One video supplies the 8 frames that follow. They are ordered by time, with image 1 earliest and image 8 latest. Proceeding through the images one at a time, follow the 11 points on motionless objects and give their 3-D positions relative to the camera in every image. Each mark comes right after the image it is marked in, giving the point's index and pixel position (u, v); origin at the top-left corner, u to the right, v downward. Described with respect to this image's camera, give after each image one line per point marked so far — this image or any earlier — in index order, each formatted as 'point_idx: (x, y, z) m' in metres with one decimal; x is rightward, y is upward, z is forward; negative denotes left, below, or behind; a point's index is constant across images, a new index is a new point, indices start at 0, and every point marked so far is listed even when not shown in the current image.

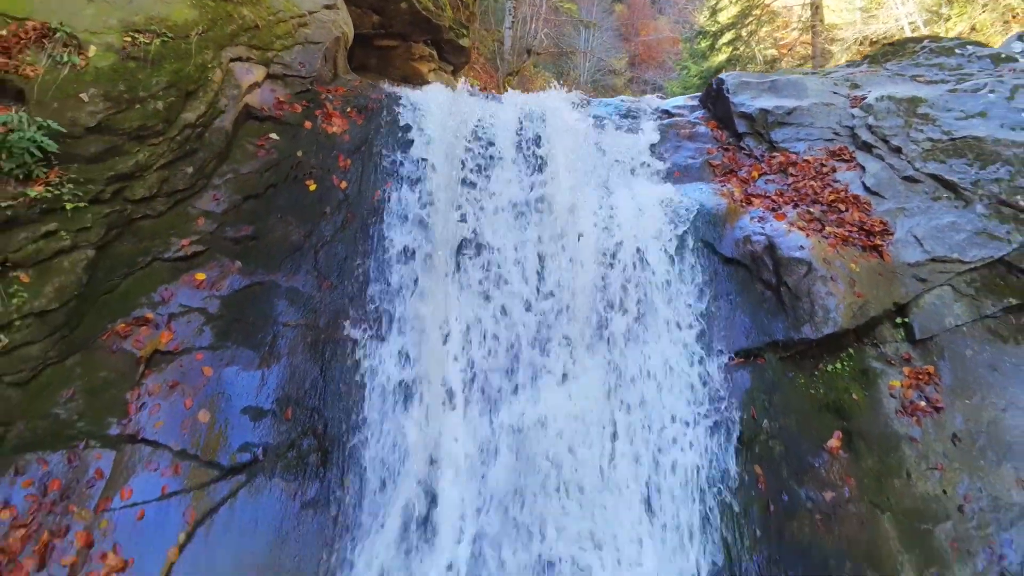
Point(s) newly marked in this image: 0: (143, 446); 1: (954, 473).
0: (-2.5, -1.1, +5.2) m
1: (+3.2, -1.4, +5.6) m
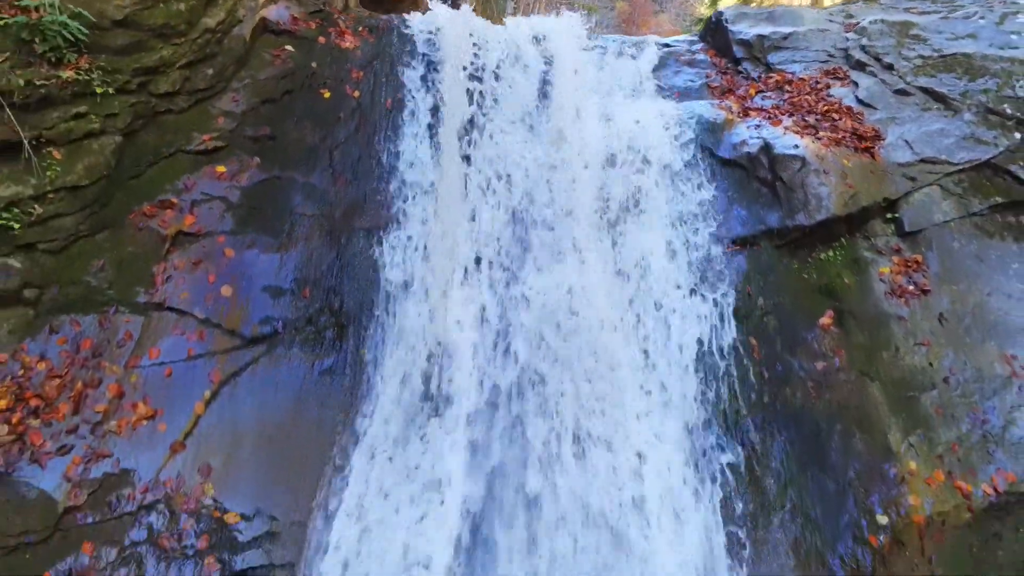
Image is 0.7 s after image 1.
0: (-2.5, -0.2, +5.5) m
1: (+3.3, -0.5, +5.8) m
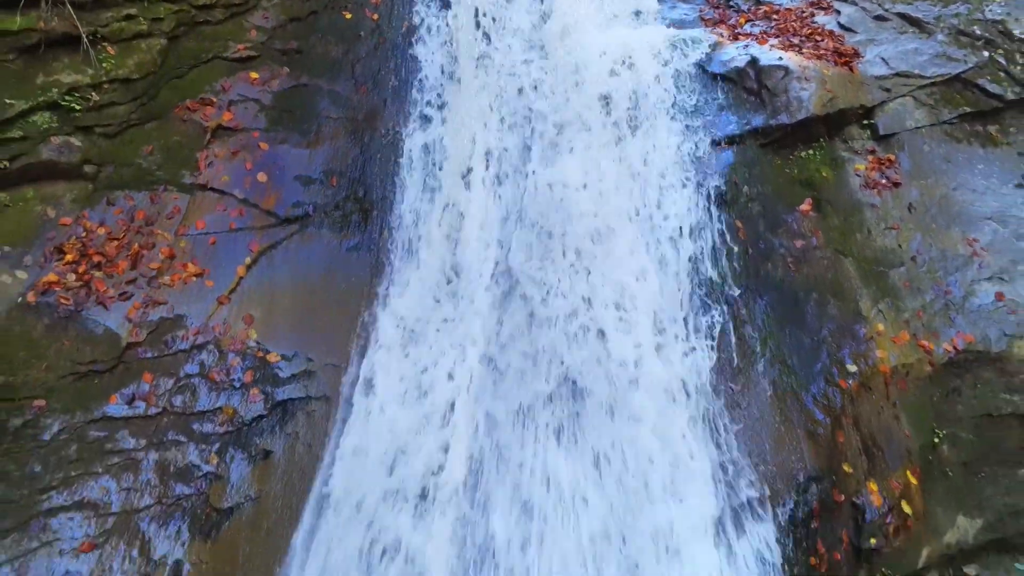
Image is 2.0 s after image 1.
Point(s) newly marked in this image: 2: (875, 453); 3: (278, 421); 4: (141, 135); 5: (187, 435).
0: (-2.4, +0.8, +6.1) m
1: (+3.3, +0.5, +6.4) m
2: (+2.5, -1.1, +5.2) m
3: (-1.6, -0.9, +5.3) m
4: (-3.0, +1.2, +6.2) m
5: (-2.1, -1.0, +5.1) m
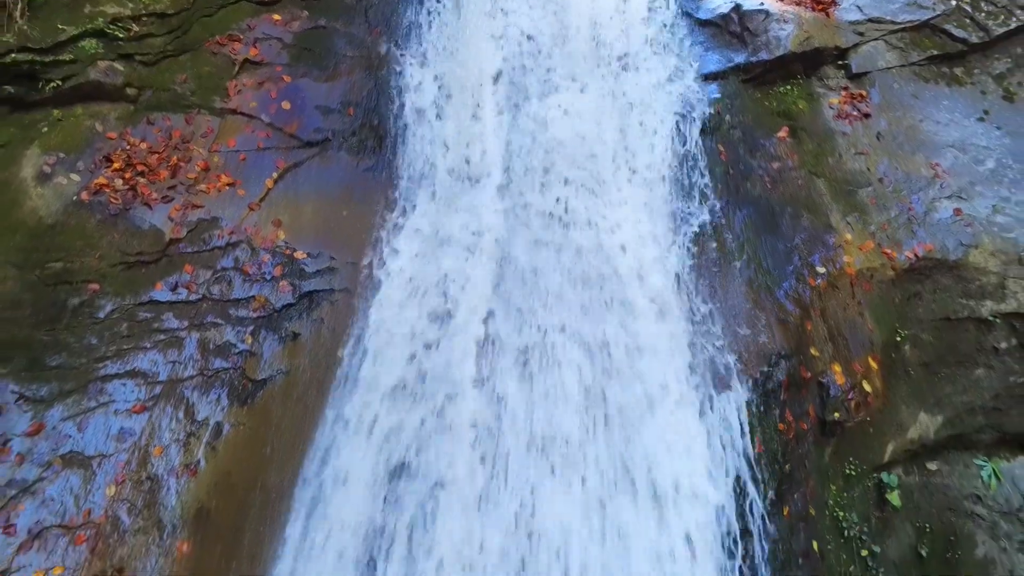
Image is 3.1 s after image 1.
0: (-2.4, +1.5, +6.7) m
1: (+3.4, +1.2, +7.0) m
2: (+2.5, -0.4, +5.8) m
3: (-1.6, -0.1, +5.9) m
4: (-3.0, +2.0, +6.8) m
5: (-2.1, -0.2, +5.7) m
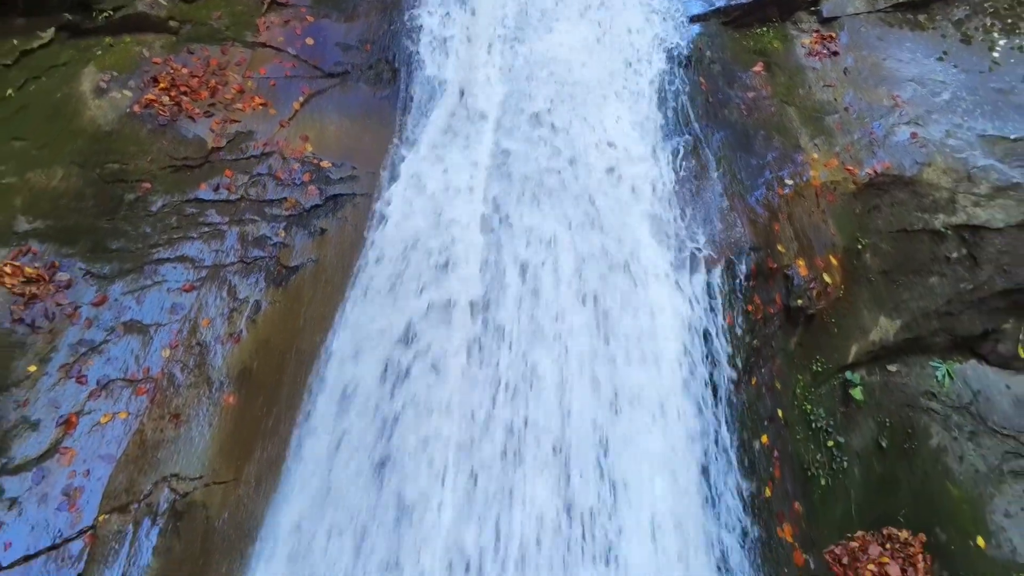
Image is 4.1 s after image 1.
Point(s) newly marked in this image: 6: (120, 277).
0: (-2.4, +2.3, +7.5) m
1: (+3.4, +2.0, +7.8) m
2: (+2.5, +0.4, +6.6) m
3: (-1.6, +0.7, +6.7) m
4: (-3.0, +2.8, +7.6) m
5: (-2.1, +0.6, +6.4) m
6: (-3.0, +0.1, +5.9) m
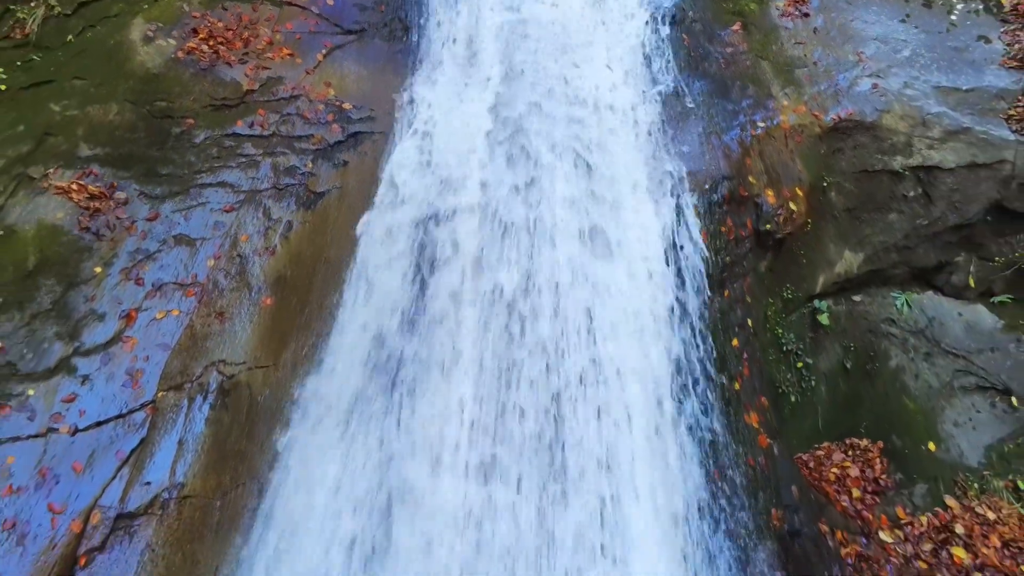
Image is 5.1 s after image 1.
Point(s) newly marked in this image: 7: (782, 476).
0: (-2.4, +3.0, +8.3) m
1: (+3.4, +2.7, +8.6) m
2: (+2.5, +1.1, +7.4) m
3: (-1.6, +1.4, +7.5) m
4: (-3.0, +3.5, +8.4) m
5: (-2.1, +1.3, +7.2) m
6: (-3.0, +0.8, +6.7) m
7: (+2.3, -1.6, +6.4) m
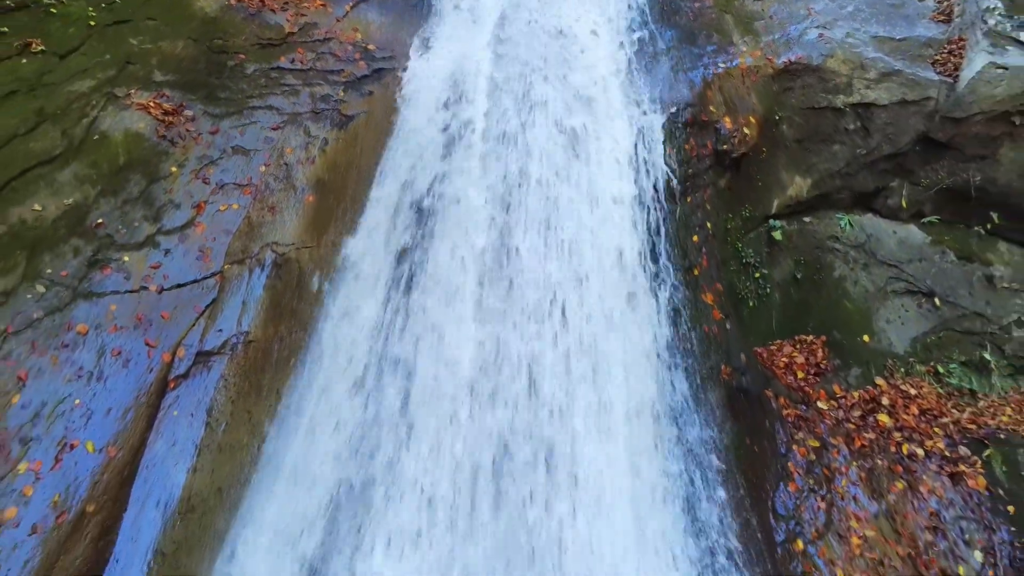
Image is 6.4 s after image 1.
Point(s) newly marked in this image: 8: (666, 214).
0: (-2.4, +4.1, +9.7) m
1: (+3.4, +3.8, +10.0) m
2: (+2.5, +2.1, +8.8) m
3: (-1.6, +2.4, +8.9) m
4: (-3.0, +4.6, +9.8) m
5: (-2.1, +2.3, +8.7) m
6: (-3.0, +1.8, +8.1) m
7: (+2.2, -0.6, +7.9) m
8: (+1.7, +0.8, +8.4) m
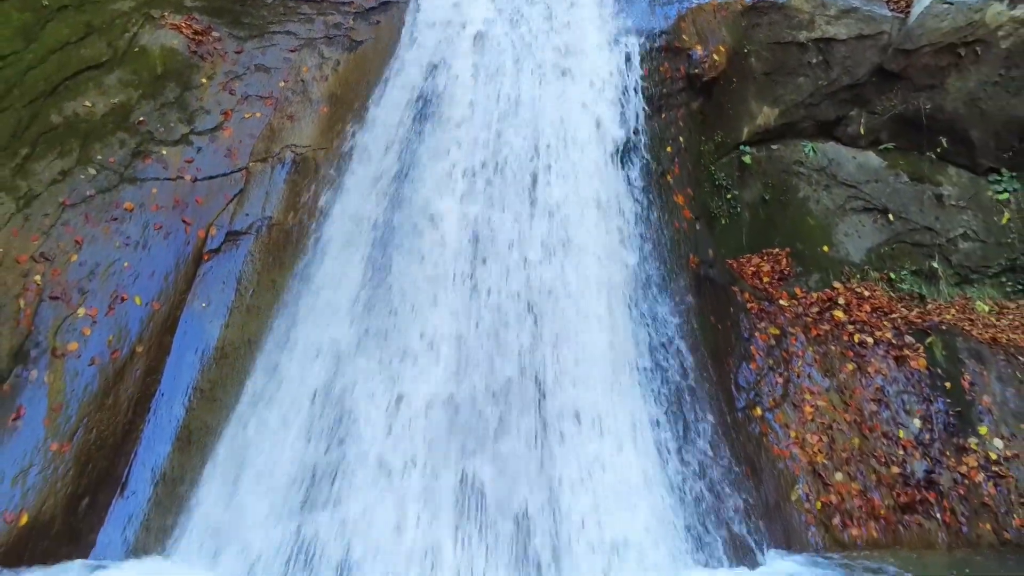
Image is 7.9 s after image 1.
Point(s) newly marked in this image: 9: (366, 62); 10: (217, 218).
0: (-2.5, +5.2, +10.7) m
1: (+3.3, +4.9, +11.0) m
2: (+2.4, +3.3, +9.8) m
3: (-1.7, +3.6, +9.9) m
4: (-3.1, +5.7, +10.8) m
5: (-2.2, +3.5, +9.6) m
6: (-3.1, +3.0, +9.1) m
7: (+2.1, +0.6, +8.8) m
8: (+1.6, +1.9, +9.4) m
9: (-1.8, +2.7, +9.4) m
10: (-3.0, +0.7, +7.8) m
